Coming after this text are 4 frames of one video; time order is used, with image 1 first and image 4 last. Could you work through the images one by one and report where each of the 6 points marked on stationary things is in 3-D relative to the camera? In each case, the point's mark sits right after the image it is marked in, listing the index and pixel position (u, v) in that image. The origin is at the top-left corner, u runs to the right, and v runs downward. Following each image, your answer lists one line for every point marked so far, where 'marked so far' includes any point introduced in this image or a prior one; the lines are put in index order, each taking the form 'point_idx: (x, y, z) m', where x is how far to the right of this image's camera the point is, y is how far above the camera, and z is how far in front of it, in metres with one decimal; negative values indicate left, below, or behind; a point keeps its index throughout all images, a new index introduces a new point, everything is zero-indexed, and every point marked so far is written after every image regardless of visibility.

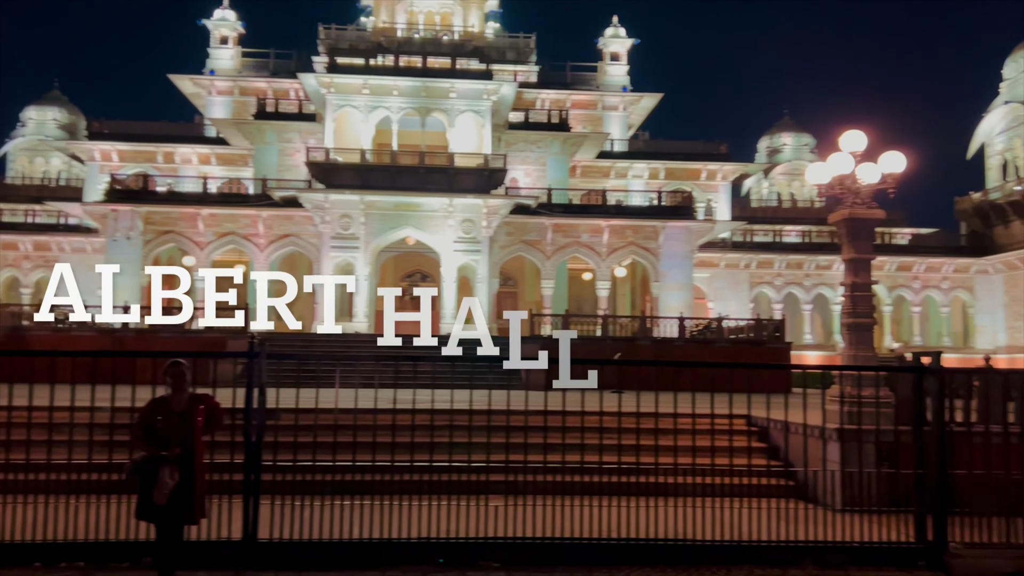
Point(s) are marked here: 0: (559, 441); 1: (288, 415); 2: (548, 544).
0: (+0.4, -1.4, +8.2) m
1: (-2.1, -1.2, +8.3) m
2: (+0.2, -1.7, +5.8) m
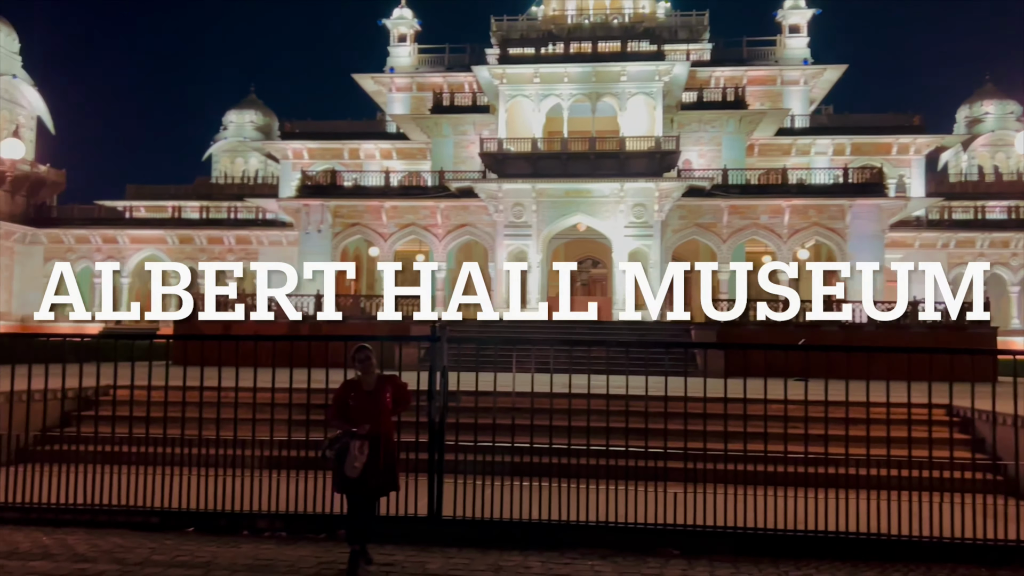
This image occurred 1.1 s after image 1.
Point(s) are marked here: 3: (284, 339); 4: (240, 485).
0: (+2.0, -1.3, +7.9) m
1: (-0.4, -1.1, +8.5) m
2: (+1.4, -1.5, +5.6) m
3: (-1.7, -0.4, +6.6) m
4: (-2.1, -1.5, +6.9) m
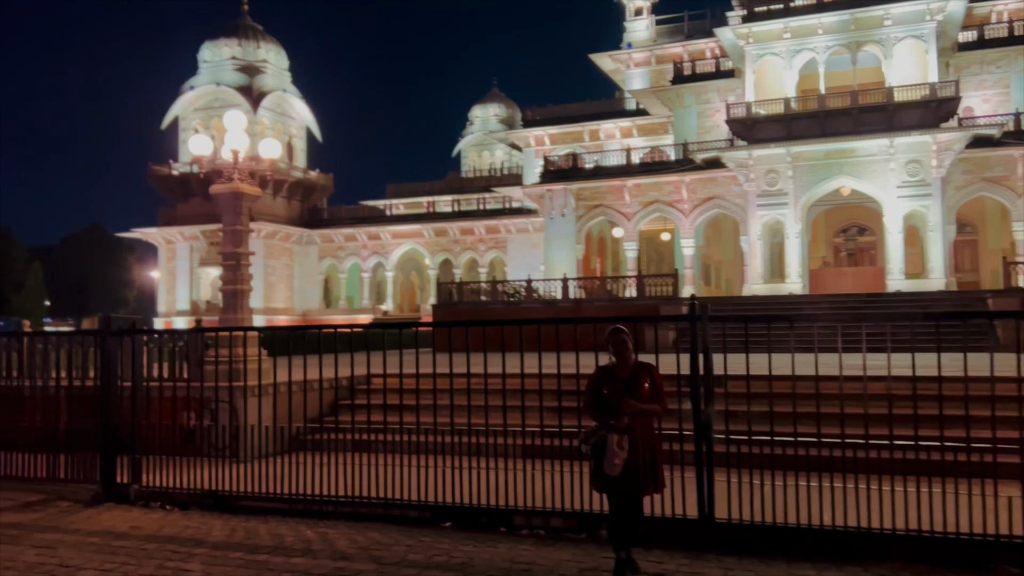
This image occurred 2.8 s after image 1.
0: (+4.1, -0.9, +6.5) m
1: (+1.9, -0.8, +7.7) m
2: (+2.9, -1.3, +4.4) m
3: (+0.1, -0.2, +6.2) m
4: (-0.1, -1.4, +6.6) m
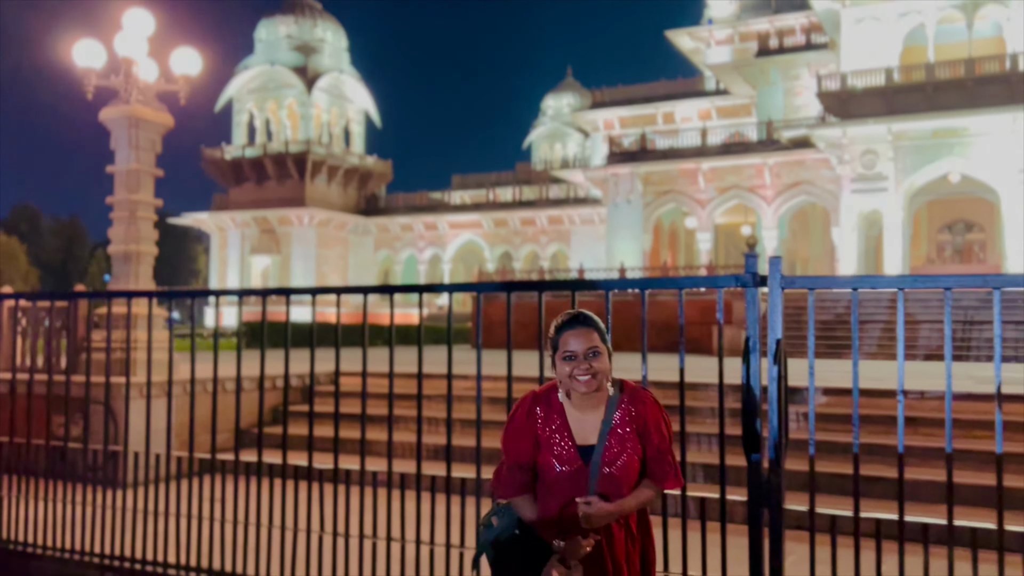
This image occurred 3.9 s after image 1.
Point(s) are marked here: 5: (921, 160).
0: (+3.9, -0.8, +3.8) m
1: (+1.8, -0.7, +5.2) m
2: (+2.5, -1.2, +1.9) m
3: (-0.1, 0.0, +3.9) m
4: (-0.3, -1.2, +4.3) m
5: (+8.2, +2.6, +17.8) m
